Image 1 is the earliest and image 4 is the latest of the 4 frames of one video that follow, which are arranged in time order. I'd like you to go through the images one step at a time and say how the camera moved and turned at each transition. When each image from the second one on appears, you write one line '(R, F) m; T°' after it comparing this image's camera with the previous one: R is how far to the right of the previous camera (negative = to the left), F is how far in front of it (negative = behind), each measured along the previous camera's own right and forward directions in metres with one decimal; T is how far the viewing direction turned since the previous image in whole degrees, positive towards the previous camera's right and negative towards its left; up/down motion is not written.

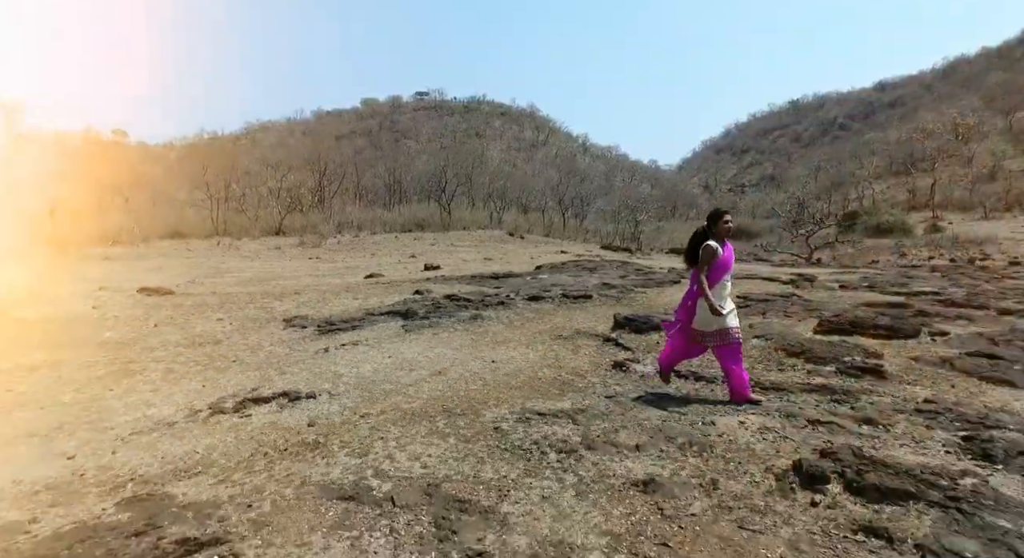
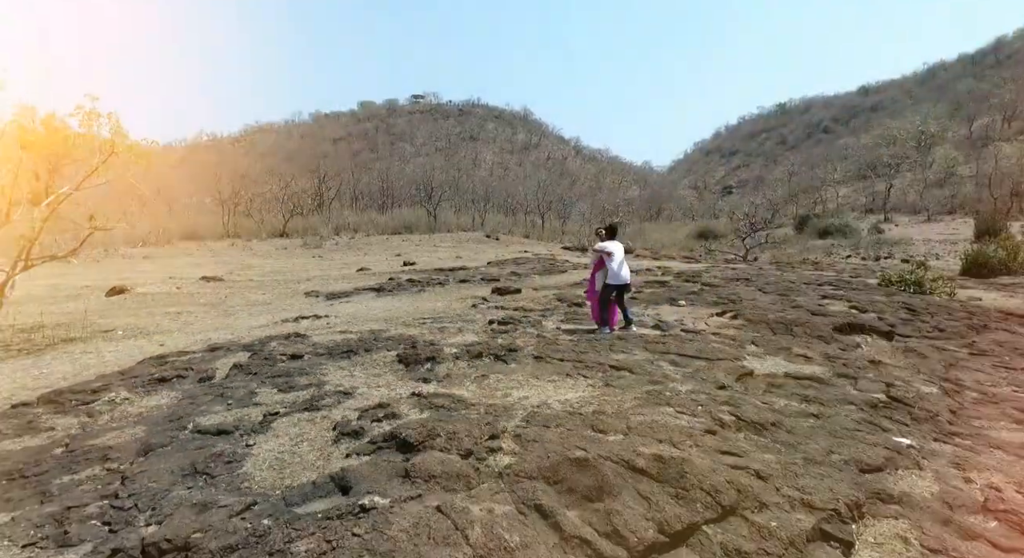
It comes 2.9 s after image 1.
(+1.3, -4.5) m; 0°
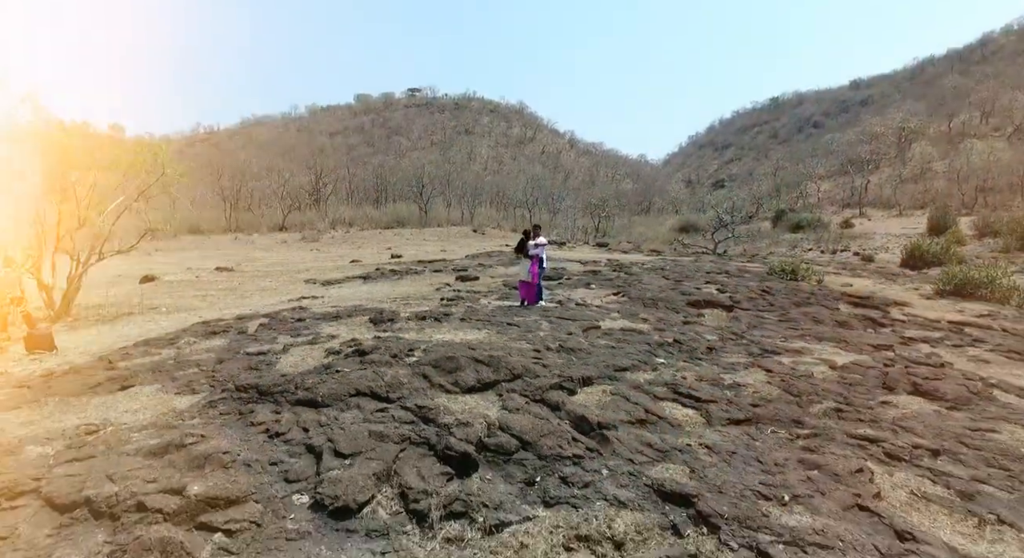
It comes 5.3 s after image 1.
(+0.8, -2.3) m; 0°
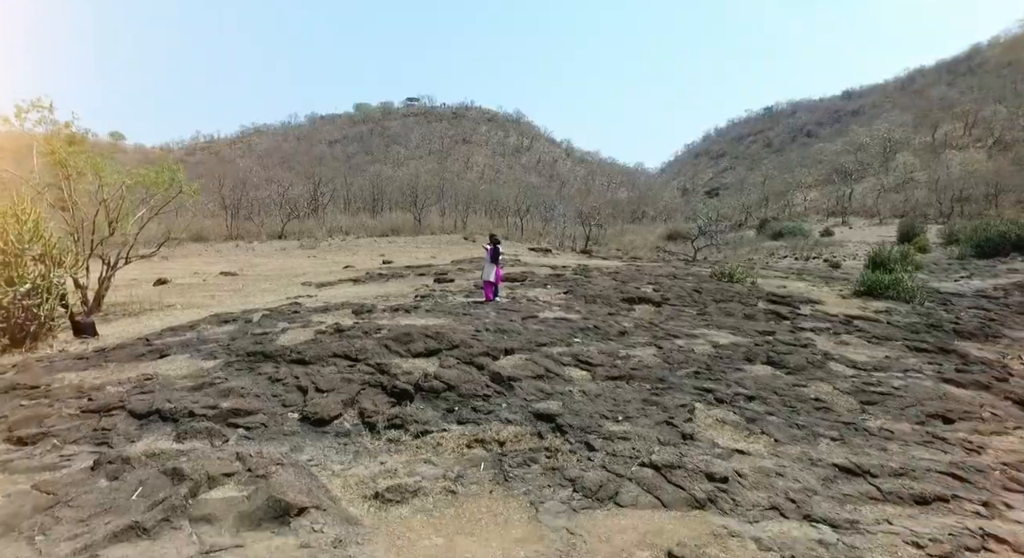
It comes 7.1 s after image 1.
(+0.6, -1.6) m; 0°
